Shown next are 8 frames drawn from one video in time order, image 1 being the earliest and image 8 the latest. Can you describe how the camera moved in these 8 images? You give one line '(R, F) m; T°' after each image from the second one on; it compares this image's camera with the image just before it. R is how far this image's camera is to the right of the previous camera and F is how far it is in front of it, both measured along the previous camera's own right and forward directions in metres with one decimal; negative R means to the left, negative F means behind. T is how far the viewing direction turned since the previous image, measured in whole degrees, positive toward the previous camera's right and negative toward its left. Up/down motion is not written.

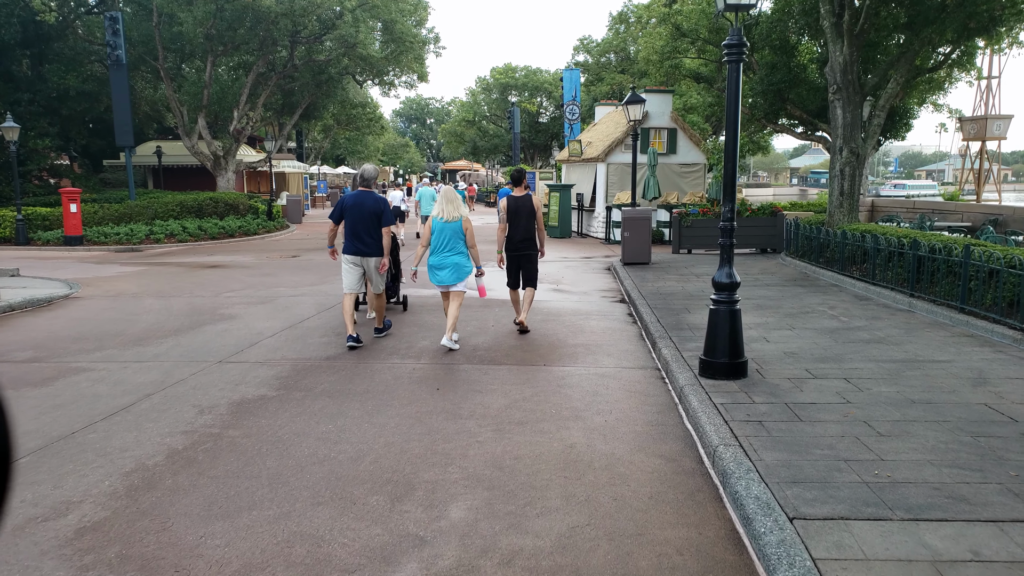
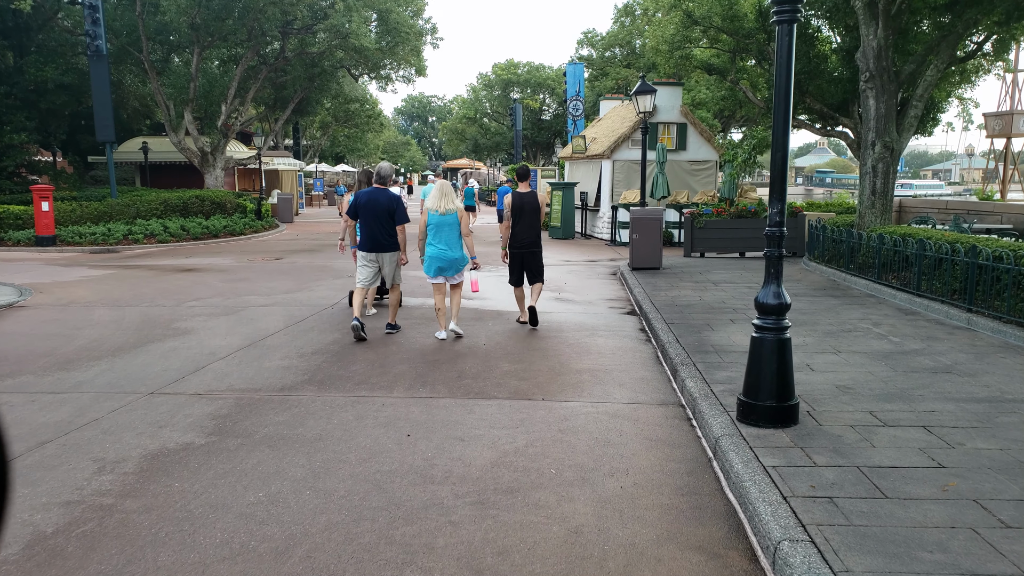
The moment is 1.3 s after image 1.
(+0.1, +1.3) m; 0°
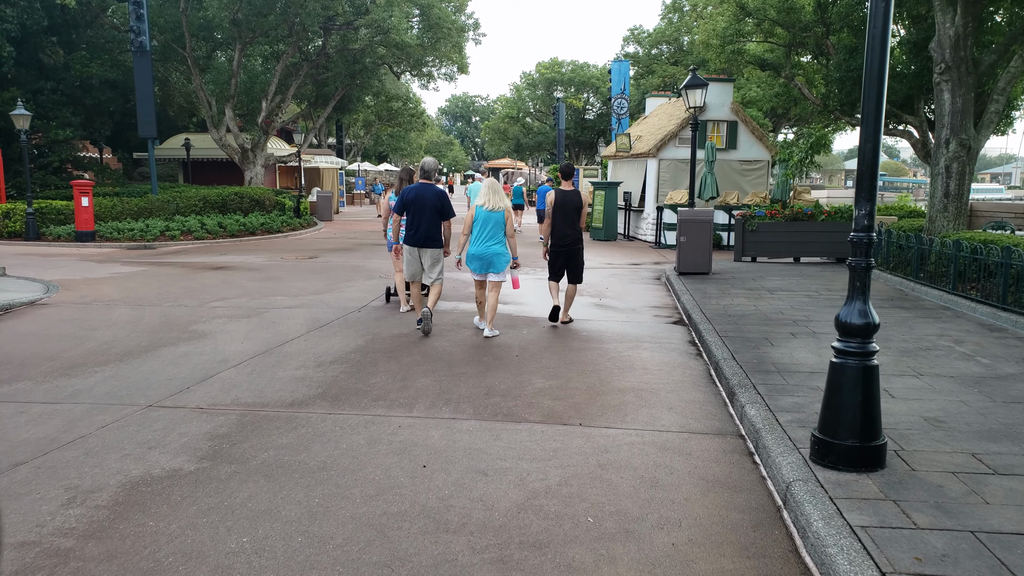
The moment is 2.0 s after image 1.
(0.0, +0.7) m; -3°
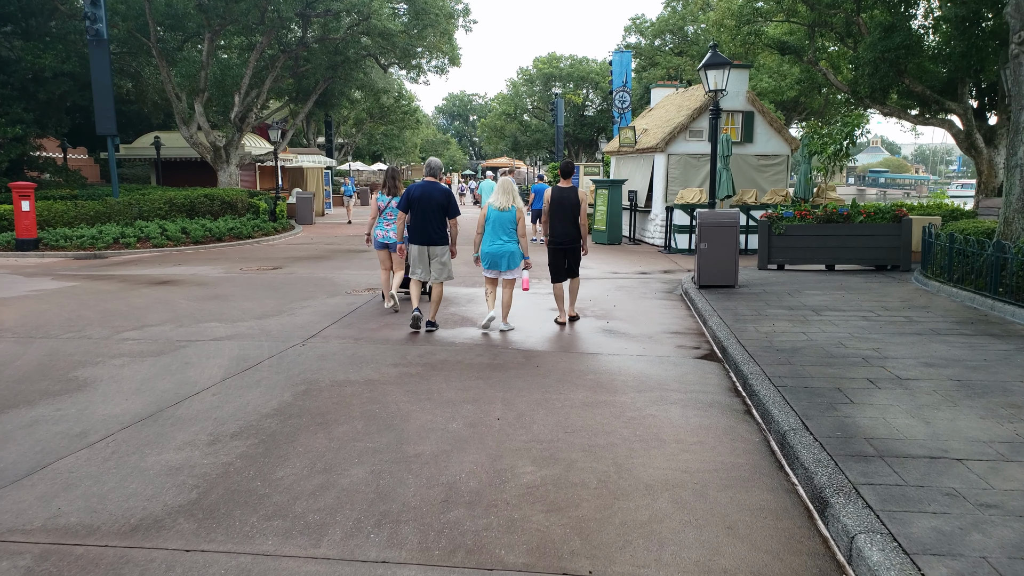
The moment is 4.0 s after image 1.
(+0.1, +2.0) m; 0°
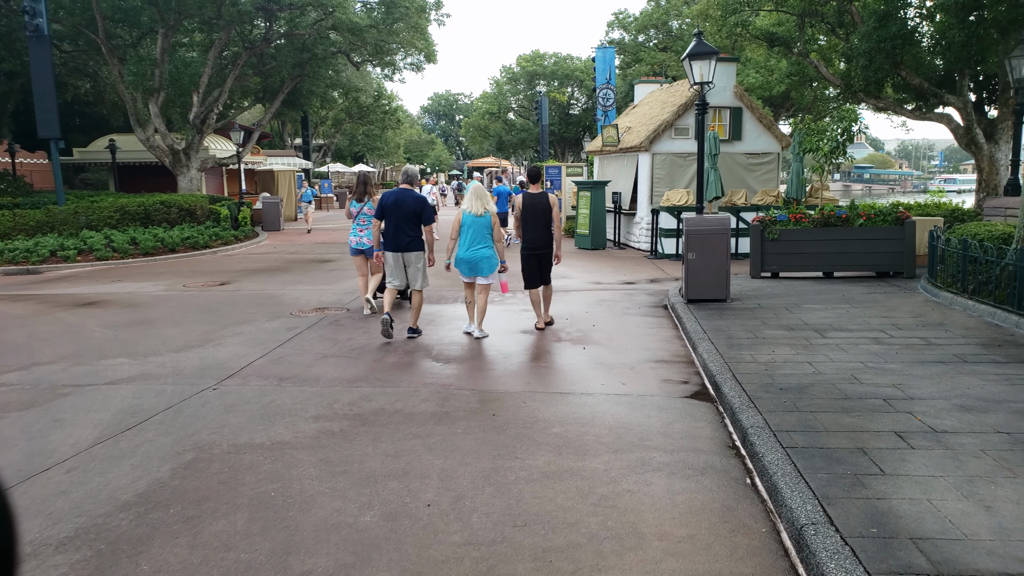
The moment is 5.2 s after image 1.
(+0.3, +1.2) m; +1°
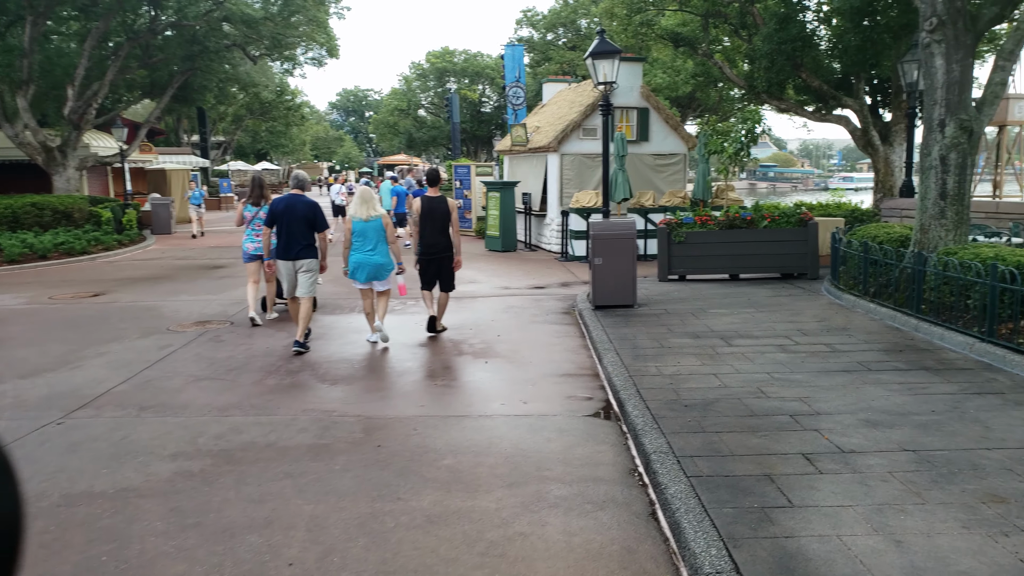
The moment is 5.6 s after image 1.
(+0.2, +0.4) m; +6°
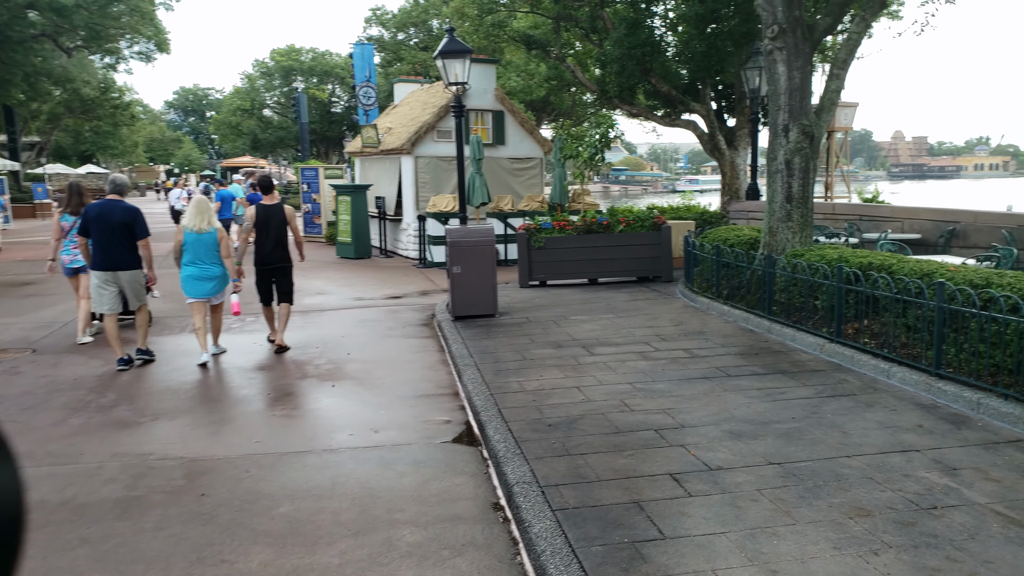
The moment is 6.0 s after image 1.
(+0.1, +0.5) m; +10°
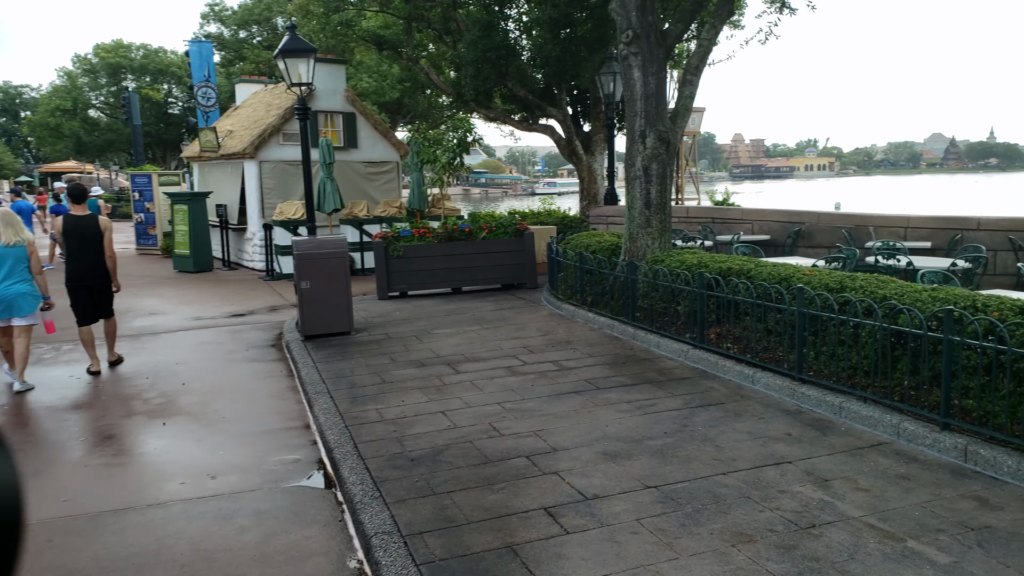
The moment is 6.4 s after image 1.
(+0.1, +0.4) m; +10°
